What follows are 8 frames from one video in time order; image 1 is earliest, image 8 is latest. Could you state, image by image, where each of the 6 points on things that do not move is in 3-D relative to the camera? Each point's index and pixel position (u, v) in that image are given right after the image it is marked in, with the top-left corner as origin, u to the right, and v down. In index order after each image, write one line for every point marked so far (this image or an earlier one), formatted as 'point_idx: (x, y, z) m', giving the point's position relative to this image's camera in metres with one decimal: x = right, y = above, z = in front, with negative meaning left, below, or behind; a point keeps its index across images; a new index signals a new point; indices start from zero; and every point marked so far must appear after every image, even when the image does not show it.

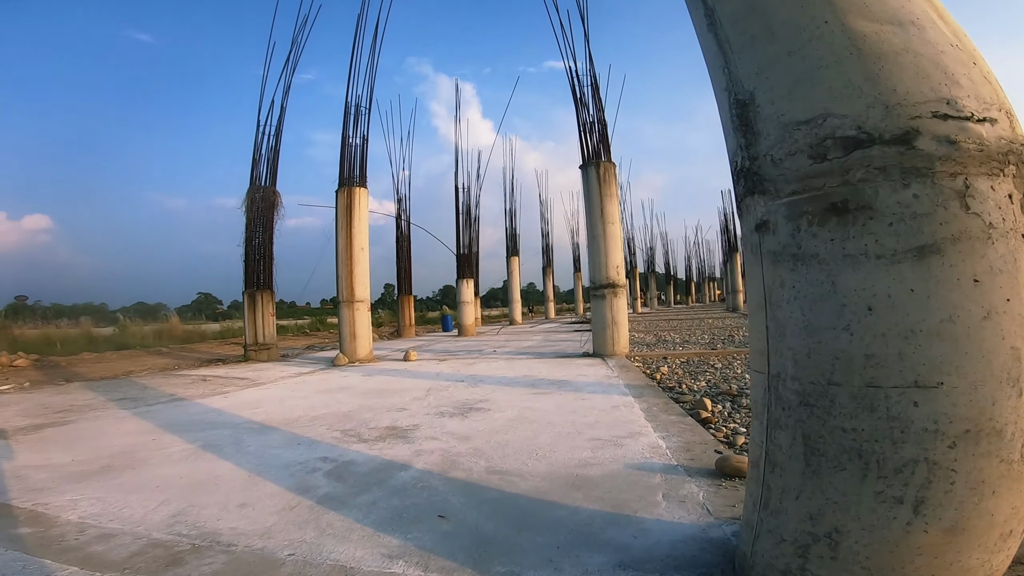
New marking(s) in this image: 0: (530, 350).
0: (+0.2, -1.0, +8.4) m
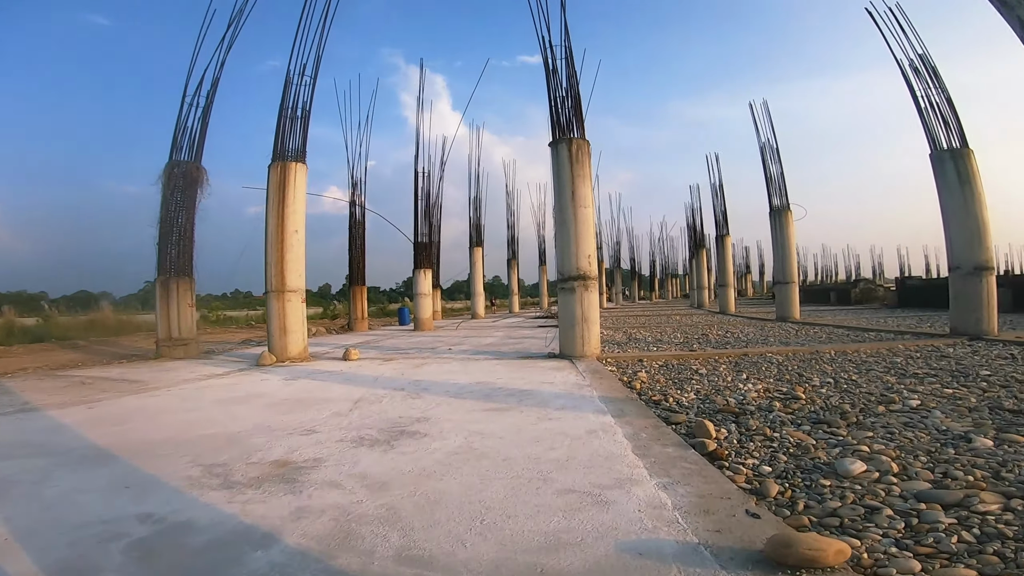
0: (-0.3, -0.8, +7.5) m
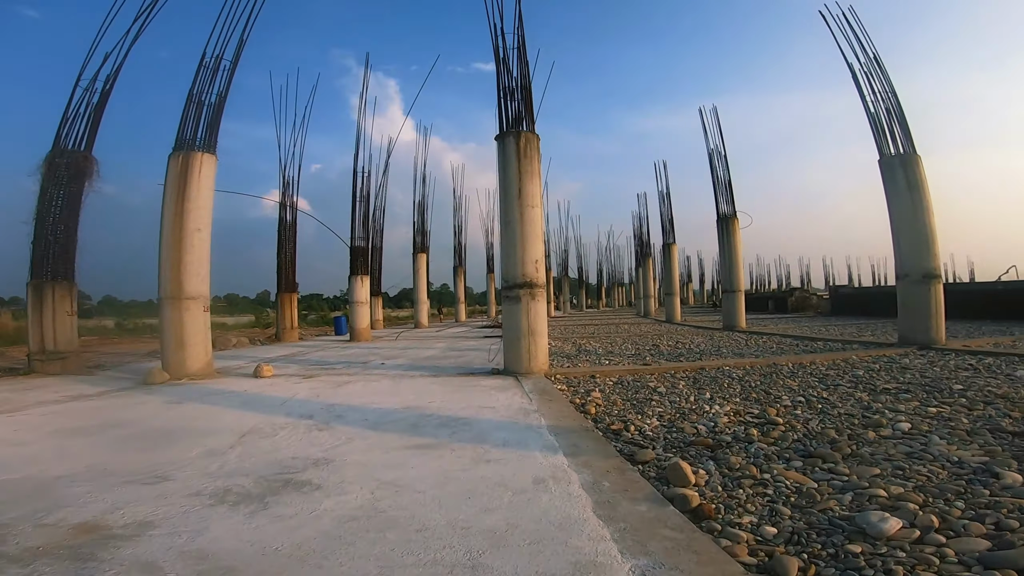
0: (-1.1, -0.9, +6.7) m
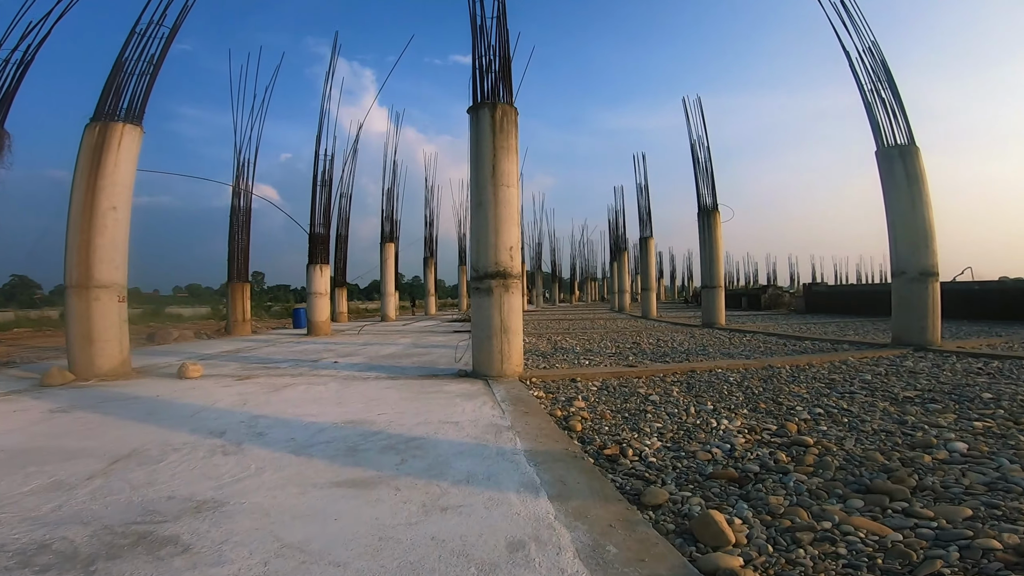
0: (-1.4, -0.8, +6.0) m
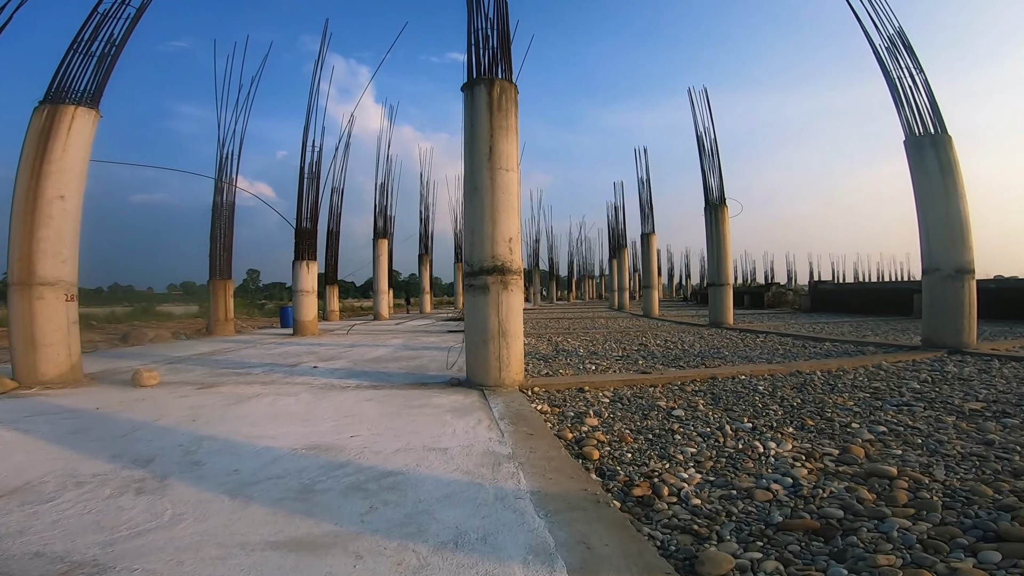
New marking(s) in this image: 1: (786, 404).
0: (-1.4, -0.8, +5.4) m
1: (+1.8, -0.8, +3.6) m
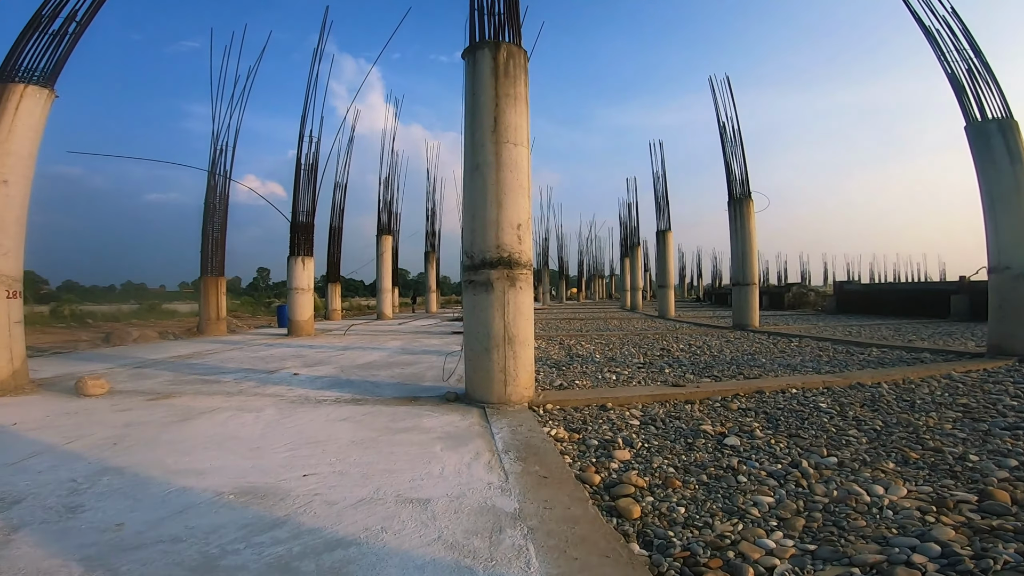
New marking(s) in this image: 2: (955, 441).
0: (-1.4, -0.7, +4.7) m
1: (+1.9, -0.8, +2.9) m
2: (+2.1, -0.7, +2.6) m
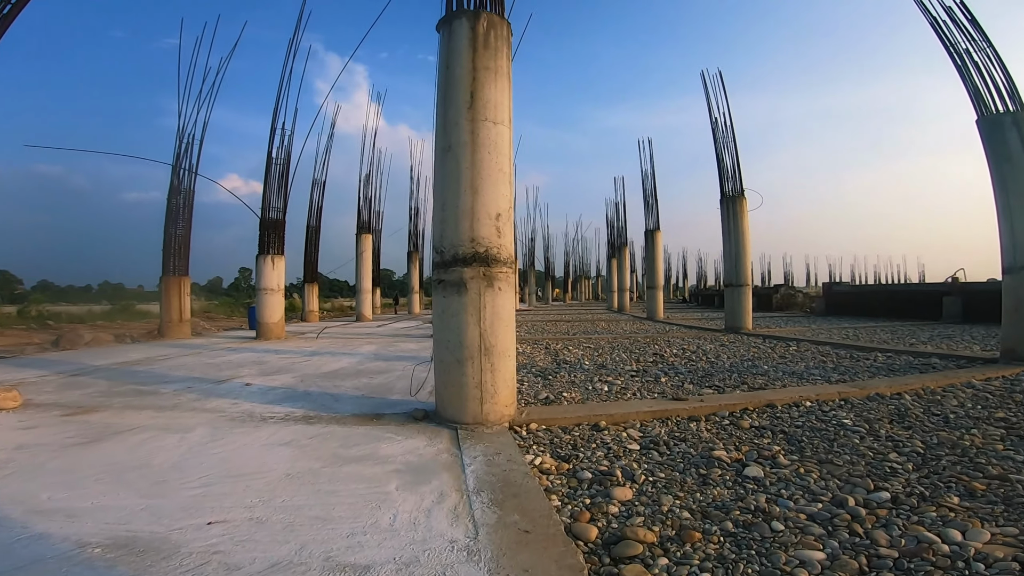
0: (-1.5, -0.7, +4.2) m
1: (+1.8, -0.7, +2.4) m
2: (+2.0, -0.7, +2.1) m
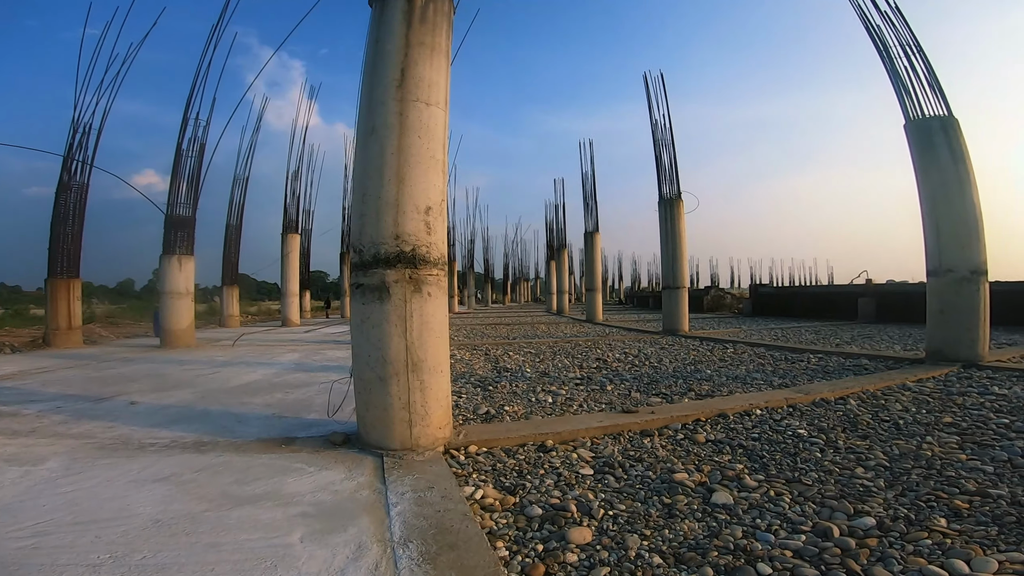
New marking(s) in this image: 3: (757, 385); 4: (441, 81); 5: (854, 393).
0: (-2.0, -0.8, +3.7) m
1: (+1.5, -0.8, +2.3) m
2: (+1.8, -0.7, +2.0) m
3: (+2.0, -0.8, +4.4) m
4: (-0.4, +1.2, +3.0) m
5: (+2.5, -0.8, +4.0) m
